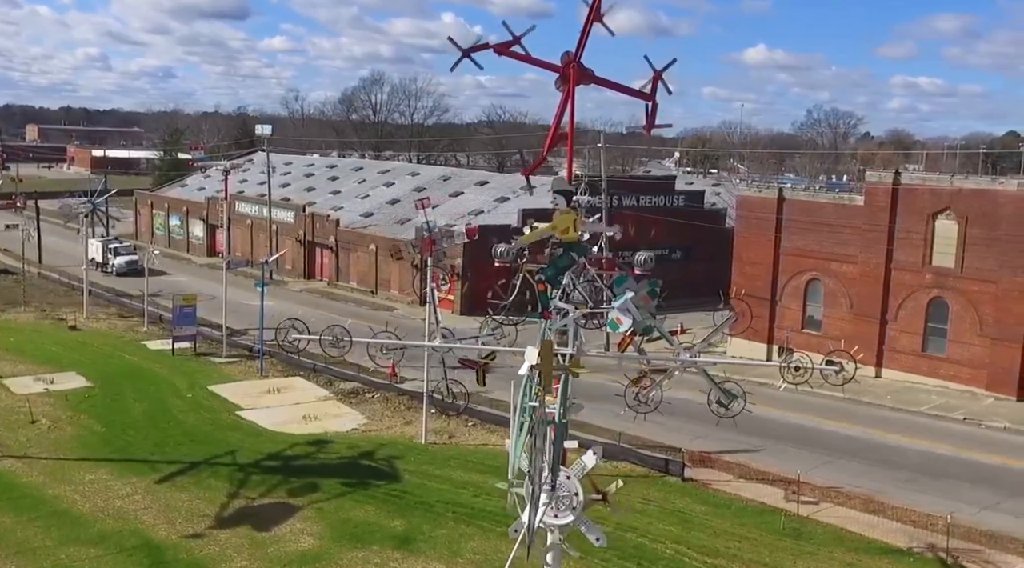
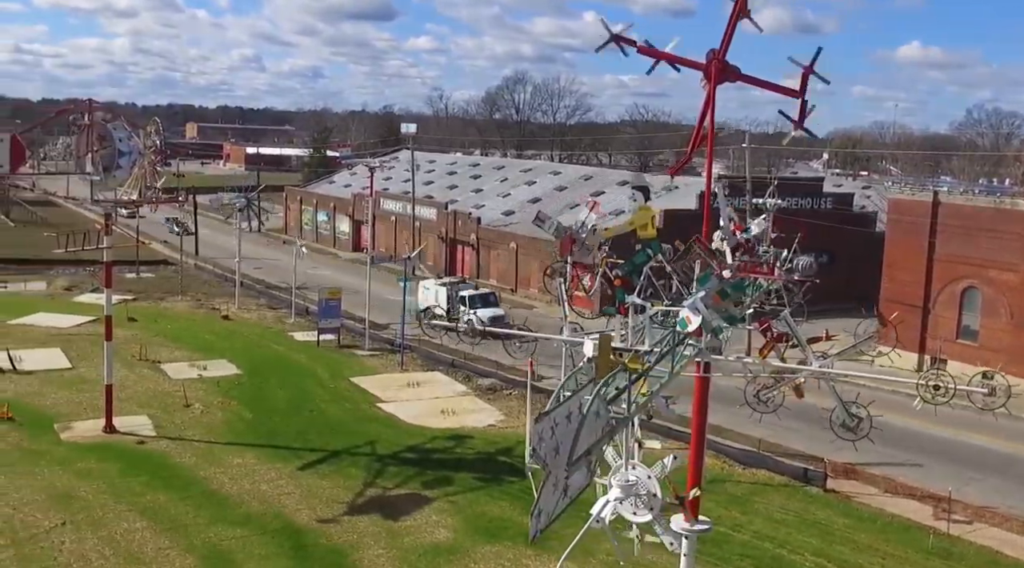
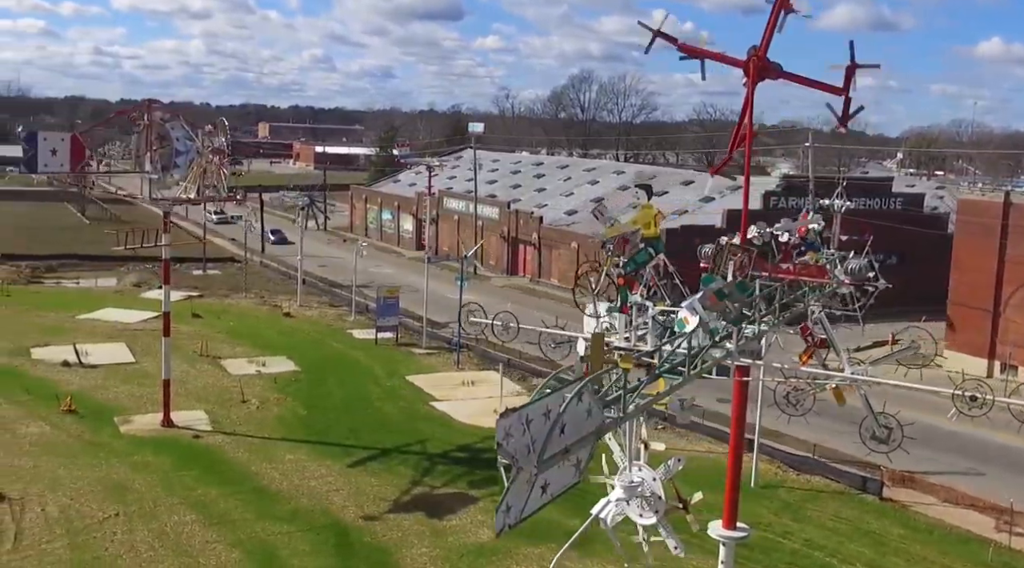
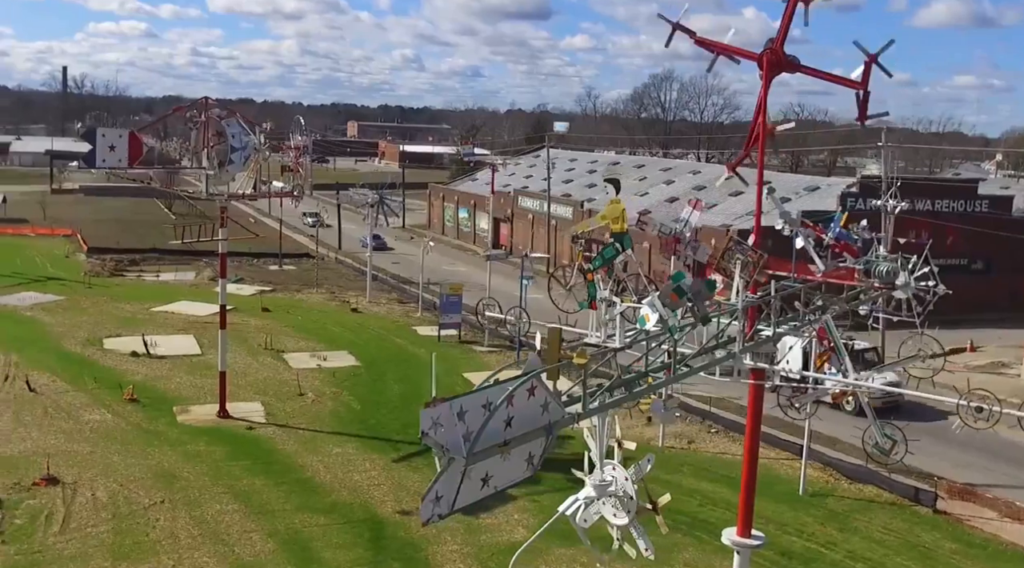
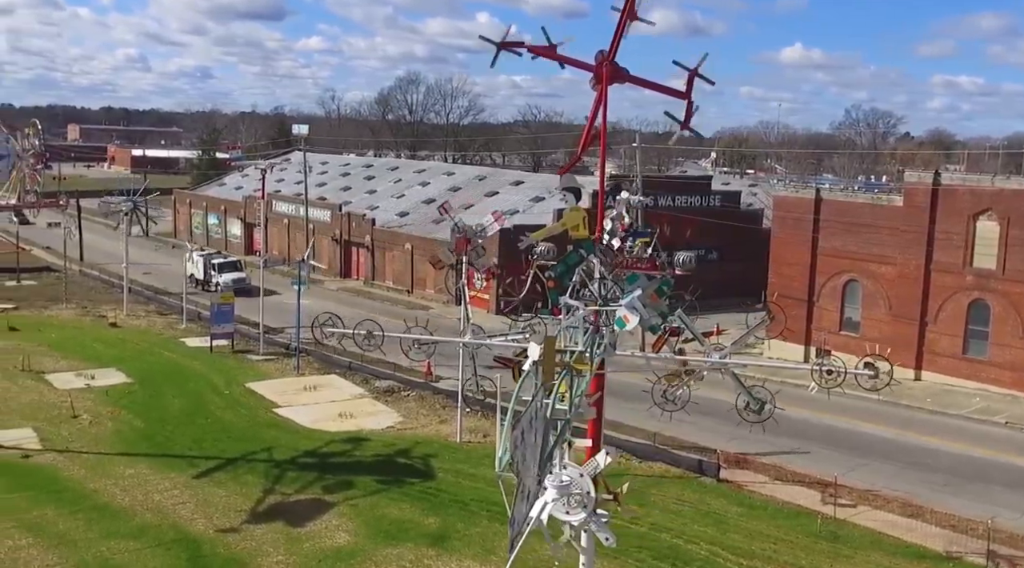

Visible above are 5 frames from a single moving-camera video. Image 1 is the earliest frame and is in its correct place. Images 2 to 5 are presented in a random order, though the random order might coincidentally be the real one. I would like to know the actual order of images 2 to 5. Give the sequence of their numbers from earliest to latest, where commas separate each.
5, 2, 3, 4
